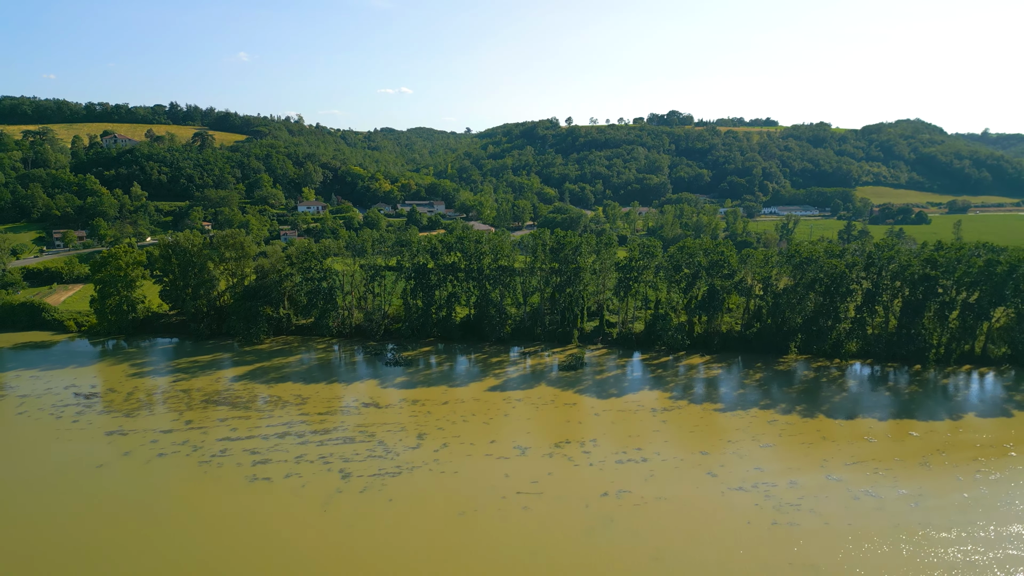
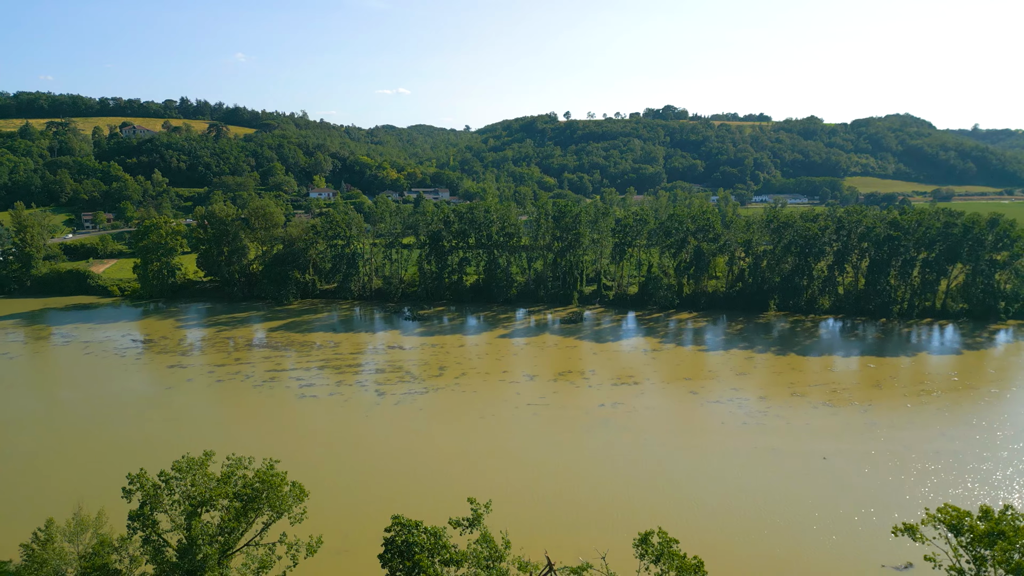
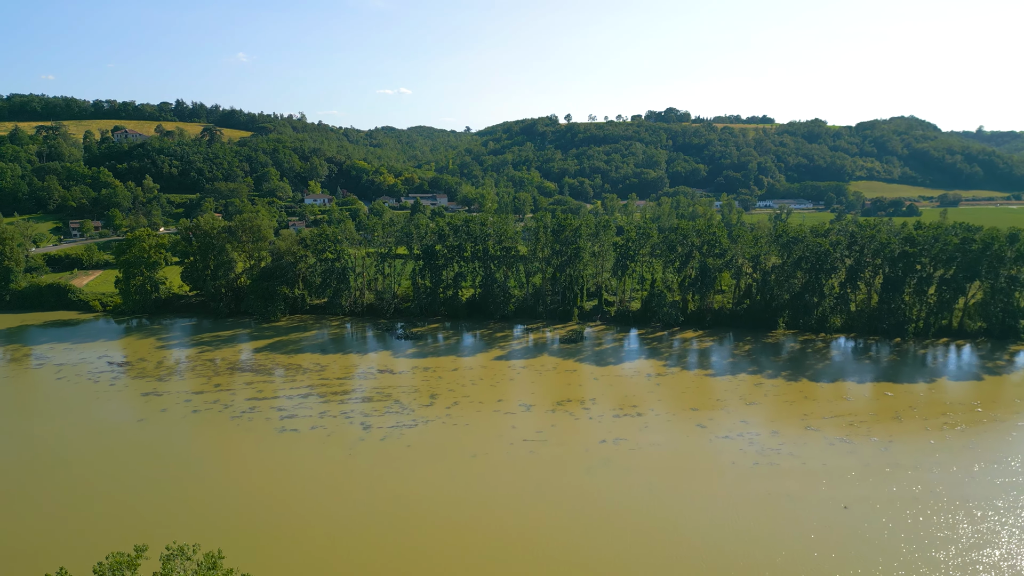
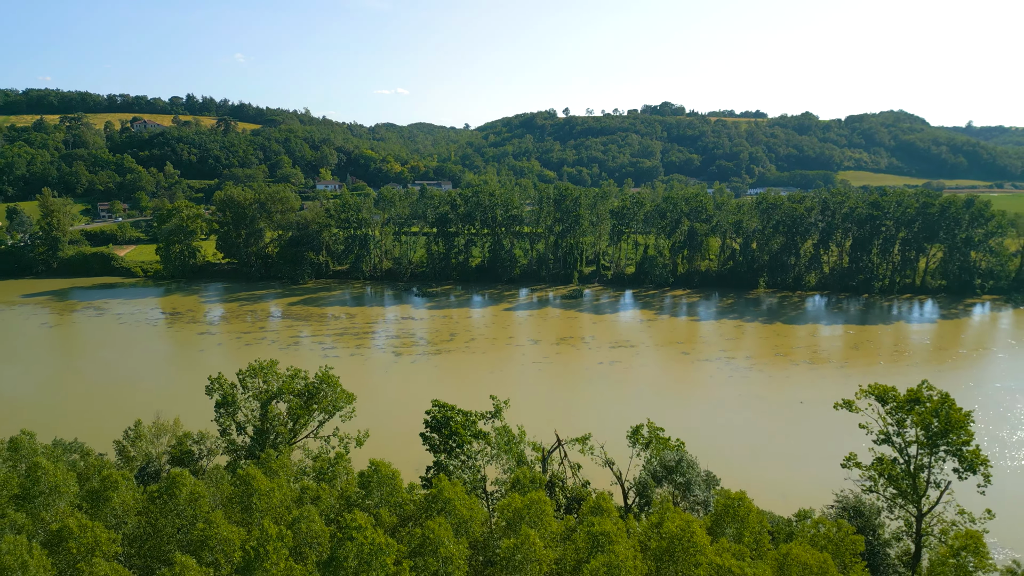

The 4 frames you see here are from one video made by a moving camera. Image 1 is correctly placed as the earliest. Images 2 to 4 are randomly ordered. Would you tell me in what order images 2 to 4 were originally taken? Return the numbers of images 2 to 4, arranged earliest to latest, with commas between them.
3, 2, 4
